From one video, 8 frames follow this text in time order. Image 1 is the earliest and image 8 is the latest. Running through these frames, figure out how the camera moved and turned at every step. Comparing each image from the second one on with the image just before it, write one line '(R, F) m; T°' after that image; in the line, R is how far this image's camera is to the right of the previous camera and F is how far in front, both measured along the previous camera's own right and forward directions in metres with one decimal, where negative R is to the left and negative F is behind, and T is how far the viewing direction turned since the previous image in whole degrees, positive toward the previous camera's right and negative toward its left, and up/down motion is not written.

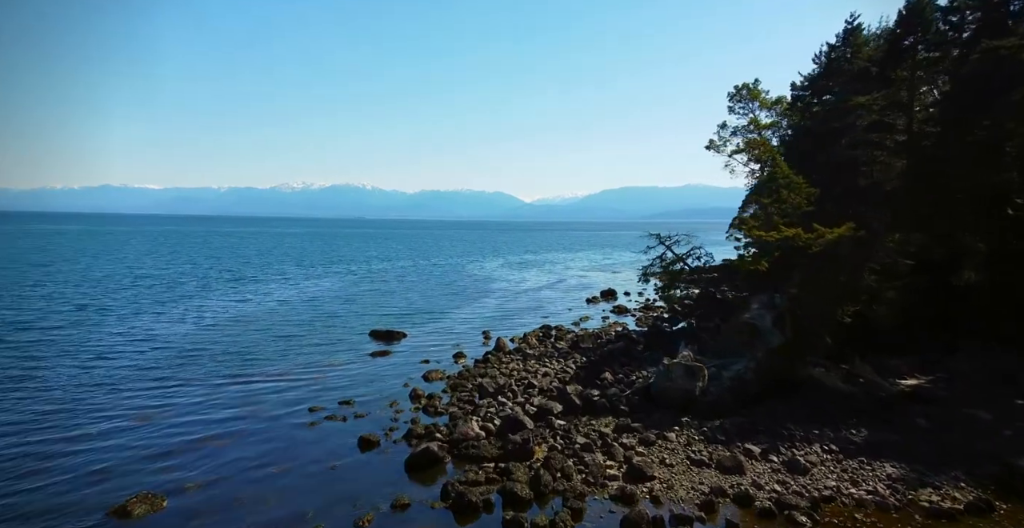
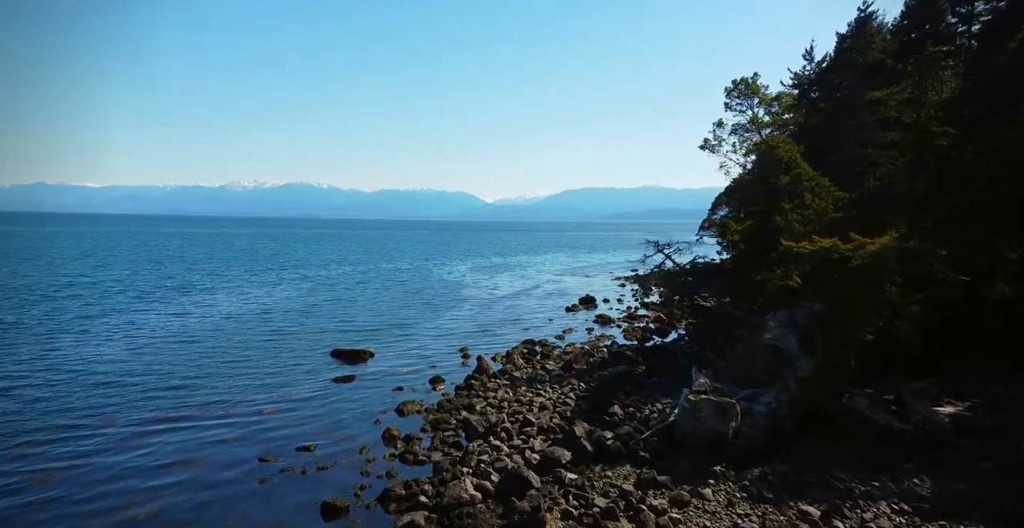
(-0.9, +3.2) m; +3°
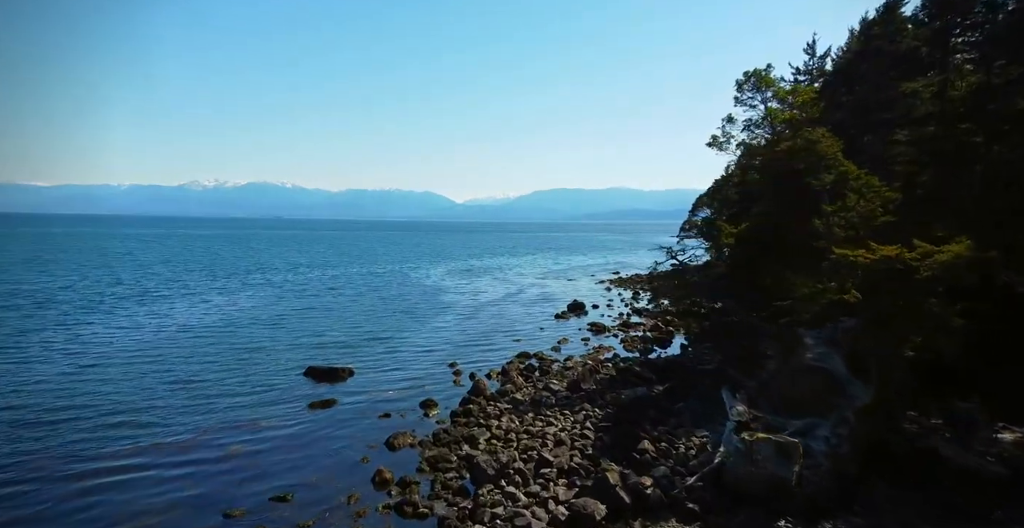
(-1.1, +2.7) m; +3°
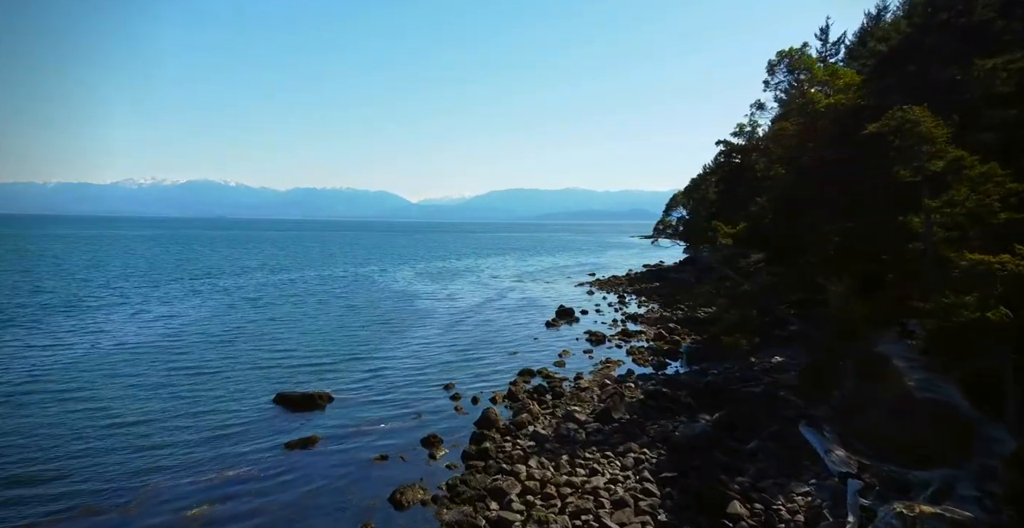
(-1.9, +3.9) m; +4°
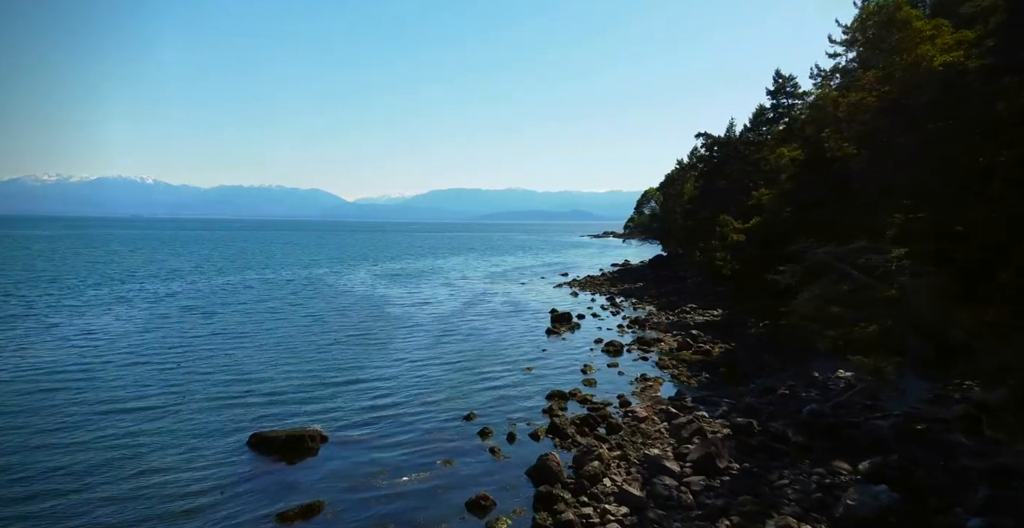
(-3.1, +5.3) m; +5°
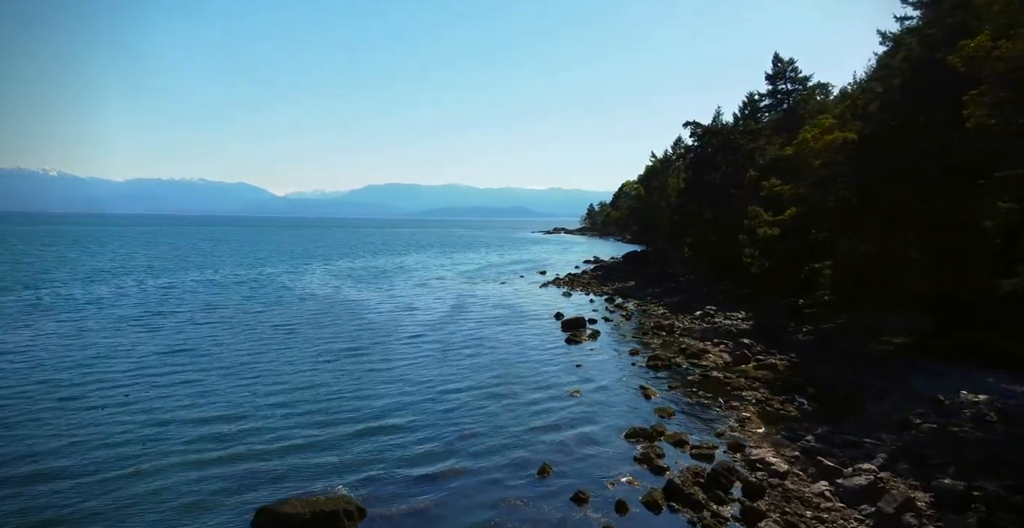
(-3.7, +5.8) m; +5°
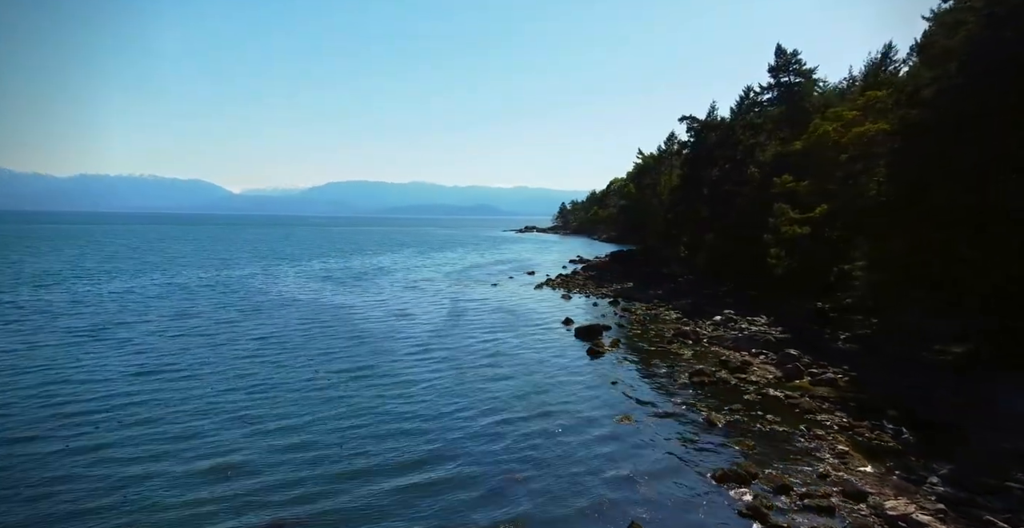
(-2.4, +3.5) m; +3°
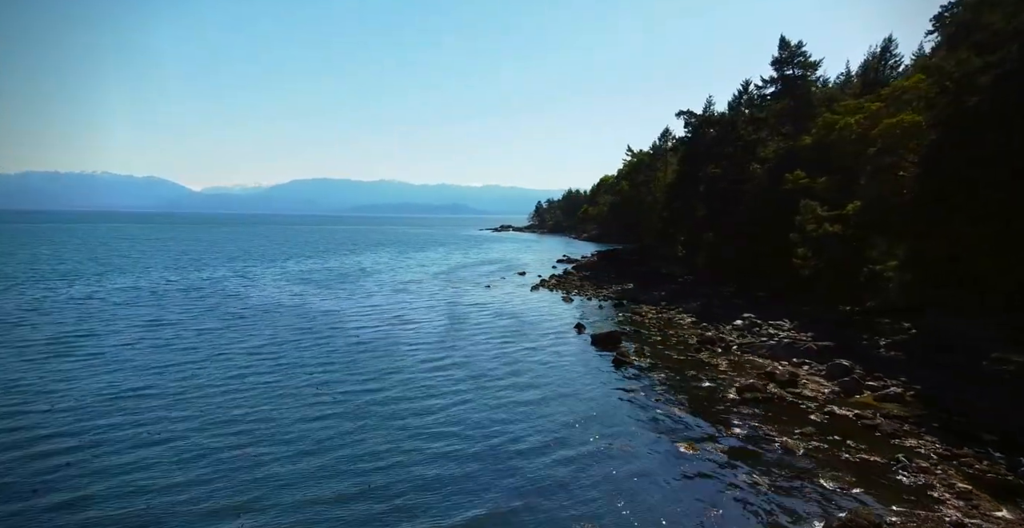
(-2.1, +2.9) m; +3°
